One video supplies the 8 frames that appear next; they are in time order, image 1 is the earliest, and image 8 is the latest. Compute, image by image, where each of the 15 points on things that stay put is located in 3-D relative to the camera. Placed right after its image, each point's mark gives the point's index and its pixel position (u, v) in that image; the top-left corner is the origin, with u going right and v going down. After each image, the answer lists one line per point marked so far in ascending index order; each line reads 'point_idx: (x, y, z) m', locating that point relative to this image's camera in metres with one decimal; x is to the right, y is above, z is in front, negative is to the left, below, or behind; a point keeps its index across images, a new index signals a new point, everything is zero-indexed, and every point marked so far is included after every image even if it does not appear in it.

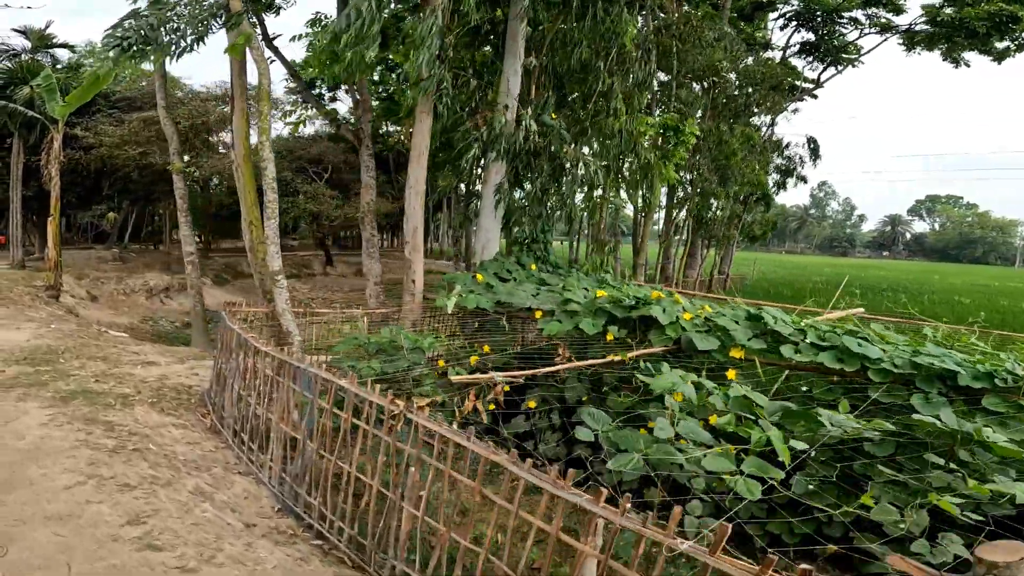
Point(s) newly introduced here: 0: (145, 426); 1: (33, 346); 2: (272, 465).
0: (-3.8, -1.5, +5.8) m
1: (-6.9, -0.8, +8.0) m
2: (-2.3, -1.7, +5.2) m
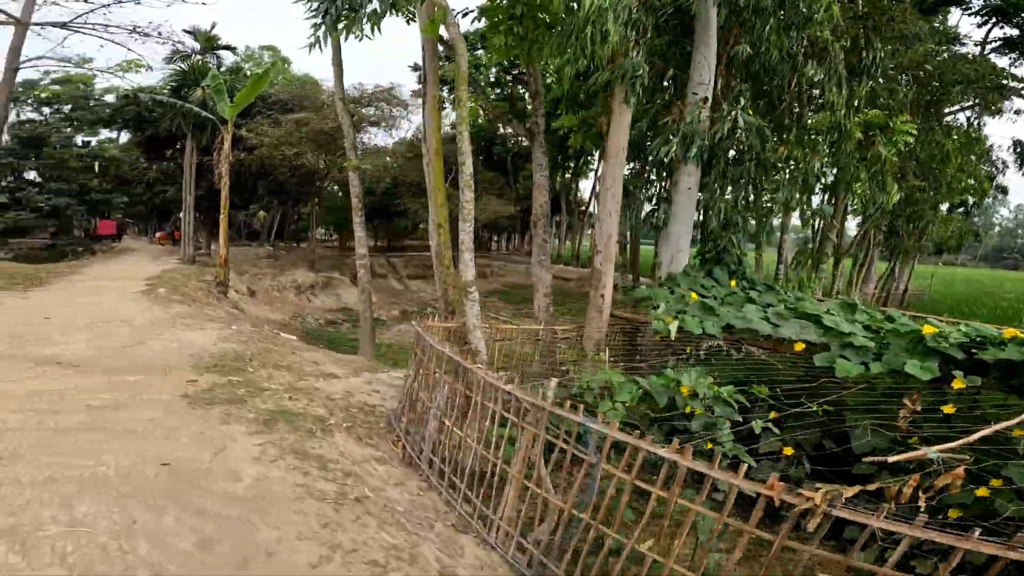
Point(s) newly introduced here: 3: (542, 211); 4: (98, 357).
0: (-1.5, -1.6, +5.1) m
1: (-4.1, -0.9, +7.8) m
2: (-0.1, -1.8, +4.3) m
3: (+0.5, +1.3, +9.4) m
4: (-5.3, -0.9, +7.1) m
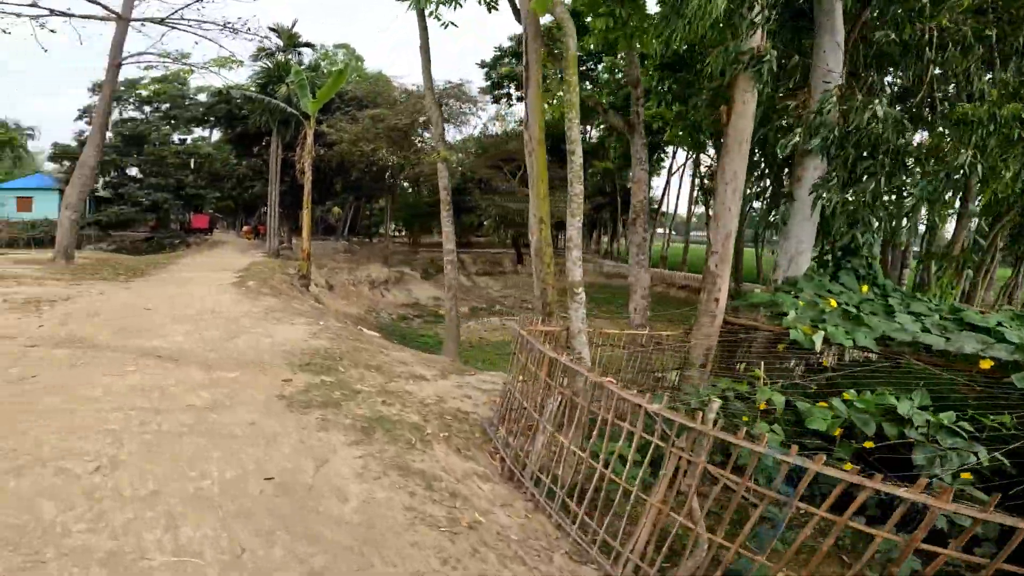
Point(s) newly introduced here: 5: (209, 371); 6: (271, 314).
0: (-0.5, -1.6, +4.7) m
1: (-2.8, -0.8, +7.6) m
2: (+0.8, -1.9, +3.7) m
3: (+2.1, +1.3, +8.7) m
4: (-4.0, -0.8, +7.0) m
5: (-3.4, -1.0, +6.2) m
6: (-4.0, -0.4, +9.1) m
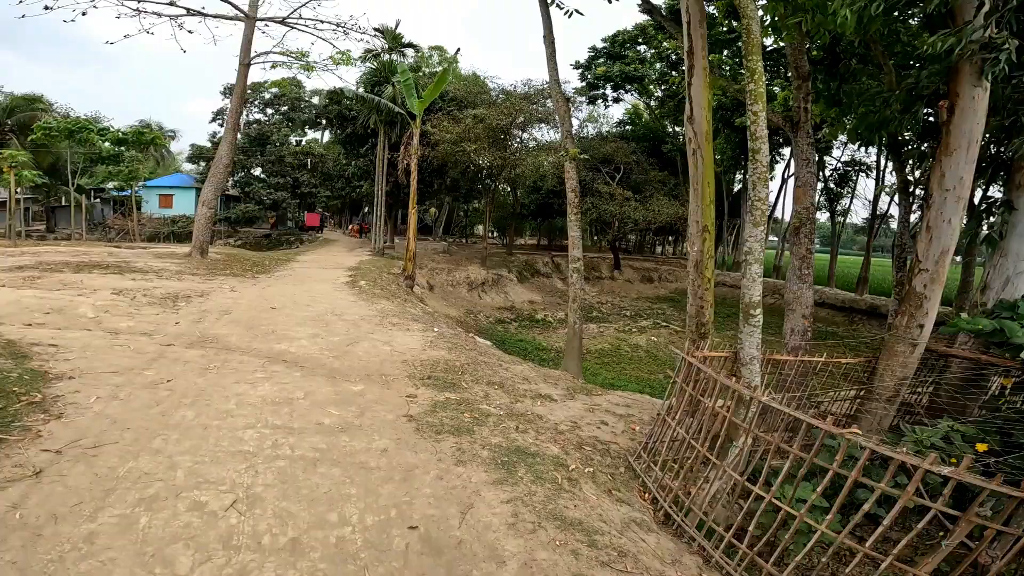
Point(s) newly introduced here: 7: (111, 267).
0: (+0.8, -1.8, +3.9) m
1: (-1.0, -0.9, +7.2) m
2: (+1.9, -2.1, +2.7) m
3: (+4.0, +1.0, +7.5) m
4: (-2.4, -0.8, +6.8) m
5: (-1.9, -1.0, +5.9) m
6: (-2.0, -0.5, +8.8) m
7: (-8.6, +0.5, +11.9) m
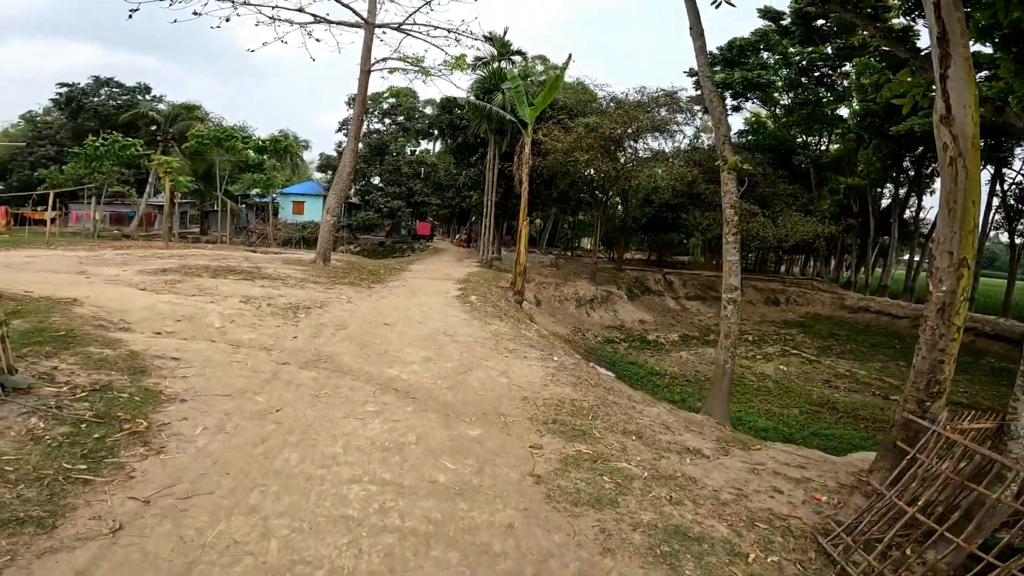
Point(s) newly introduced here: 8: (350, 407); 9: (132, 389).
0: (+1.7, -2.1, +2.6) m
1: (+0.5, -1.2, +6.2) m
2: (+2.5, -2.4, +1.2) m
3: (+5.6, +0.5, +5.7) m
4: (-0.9, -1.1, +6.0) m
5: (-0.6, -1.3, +5.0) m
6: (-0.1, -0.8, +7.9) m
7: (-6.1, +0.4, +12.2) m
8: (-1.6, -1.1, +5.2) m
9: (-3.5, -0.9, +5.0) m
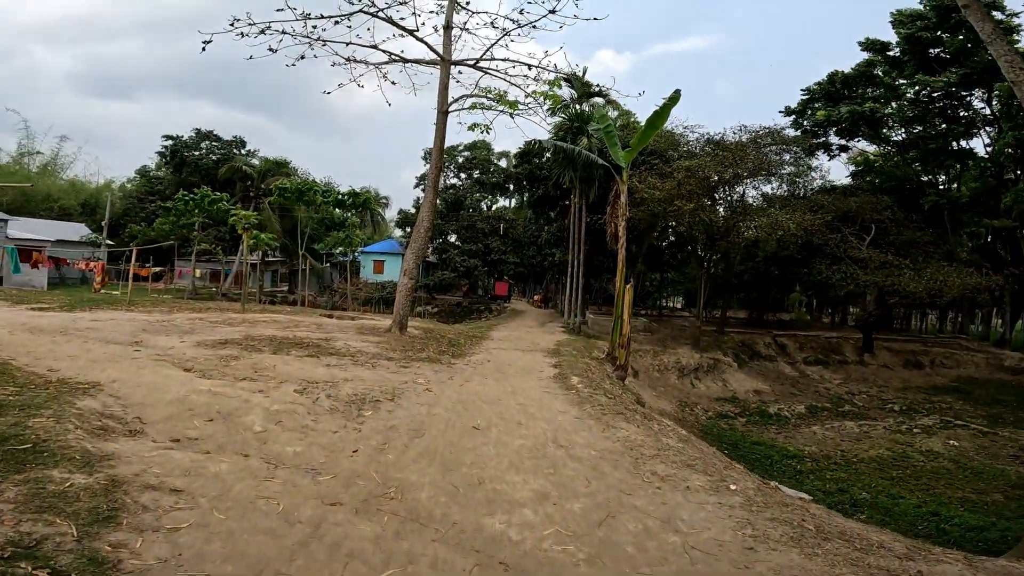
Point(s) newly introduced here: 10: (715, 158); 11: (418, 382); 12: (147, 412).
0: (+2.4, -2.4, -0.1) m
1: (+1.7, -1.9, +3.6) m
2: (+3.1, -2.5, -1.6) m
3: (+6.7, 0.0, +2.7) m
4: (+0.4, -1.8, +3.7) m
5: (+0.5, -1.9, +2.6) m
6: (+1.3, -1.7, +5.5) m
7: (-4.0, -1.1, +10.5) m
8: (-0.4, -1.8, +3.0) m
9: (-2.4, -1.6, +3.0) m
10: (+7.3, +4.5, +19.3) m
11: (-1.4, -1.4, +8.1) m
12: (-3.6, -1.3, +5.3) m
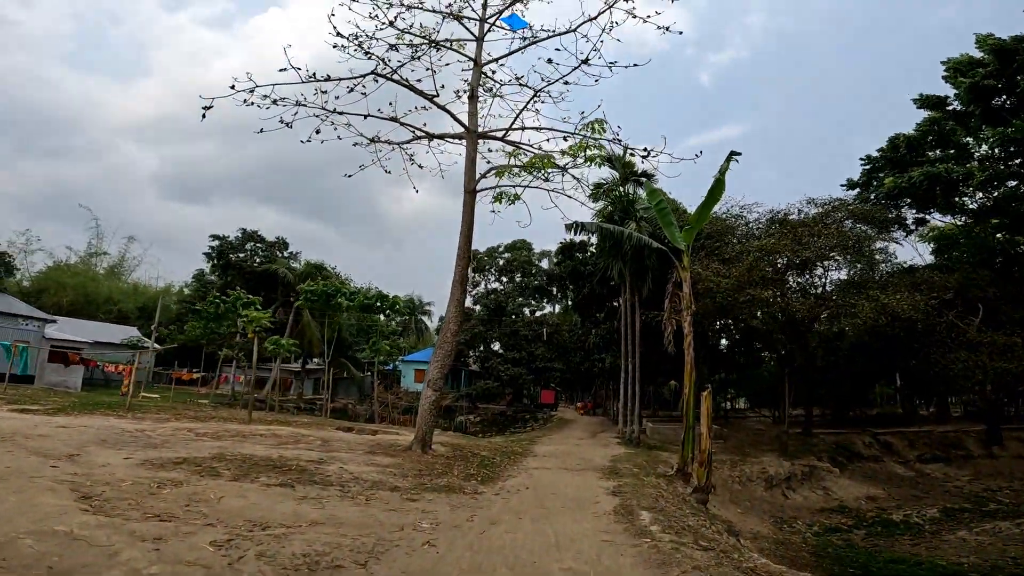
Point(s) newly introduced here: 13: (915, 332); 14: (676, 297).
0: (+2.2, -1.7, -2.9) m
1: (+1.8, -2.0, +0.9) m
2: (+2.7, -1.5, -4.4) m
3: (+6.6, +0.3, 0.0) m
4: (+0.4, -1.9, +1.1) m
5: (+0.5, -1.8, +0.1) m
6: (+1.6, -2.1, +2.8) m
7: (-3.4, -2.8, +8.3) m
8: (-0.4, -1.8, +0.5) m
9: (-2.4, -1.7, +0.7) m
10: (+8.4, +1.6, +17.0) m
11: (-1.0, -2.5, +5.7) m
12: (-3.4, -2.0, +3.1) m
13: (+12.8, -1.4, +17.4) m
14: (+4.2, -0.5, +13.7) m
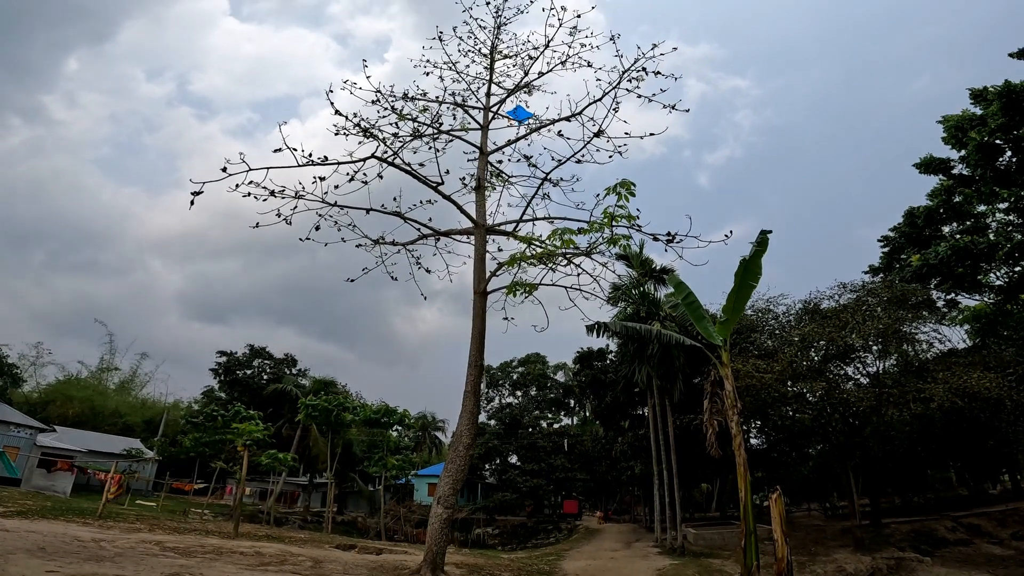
0: (+2.2, -0.3, -4.2) m
1: (+1.9, -1.4, -0.5) m
2: (+2.7, +0.2, -5.7) m
3: (+6.6, +1.4, -1.0) m
4: (+0.6, -1.4, -0.3) m
5: (+0.6, -1.1, -1.3) m
6: (+1.7, -1.9, +1.4) m
7: (-3.0, -3.9, +6.7) m
8: (-0.3, -1.3, -0.9) m
9: (-2.2, -1.3, -0.6) m
10: (+8.7, -0.6, +15.9) m
11: (-0.7, -2.9, +4.1) m
12: (-3.2, -2.1, +1.8) m
13: (+13.3, -3.3, +15.7) m
14: (+4.5, -2.2, +12.3) m
